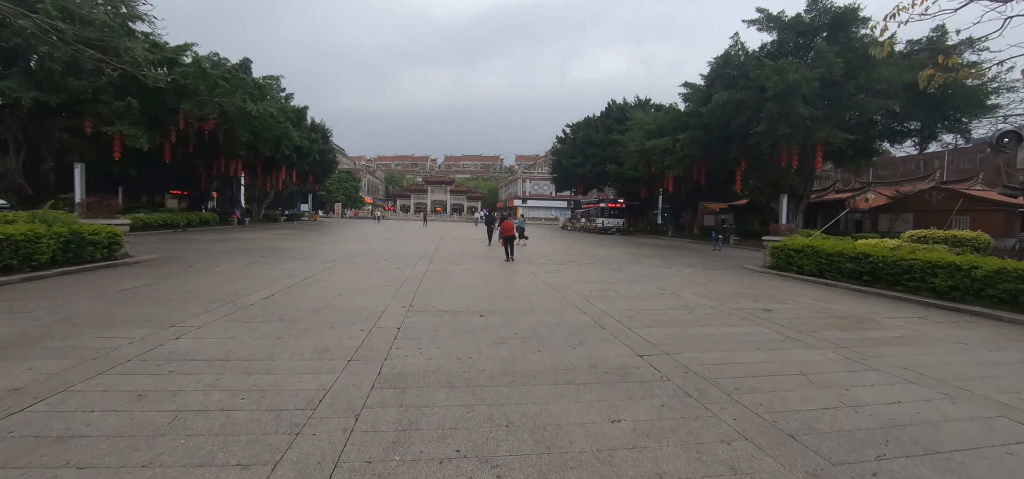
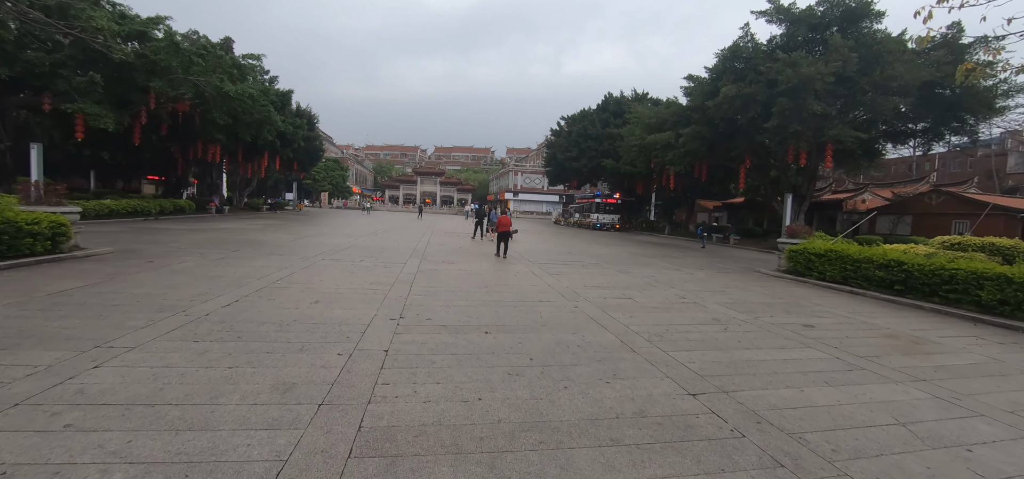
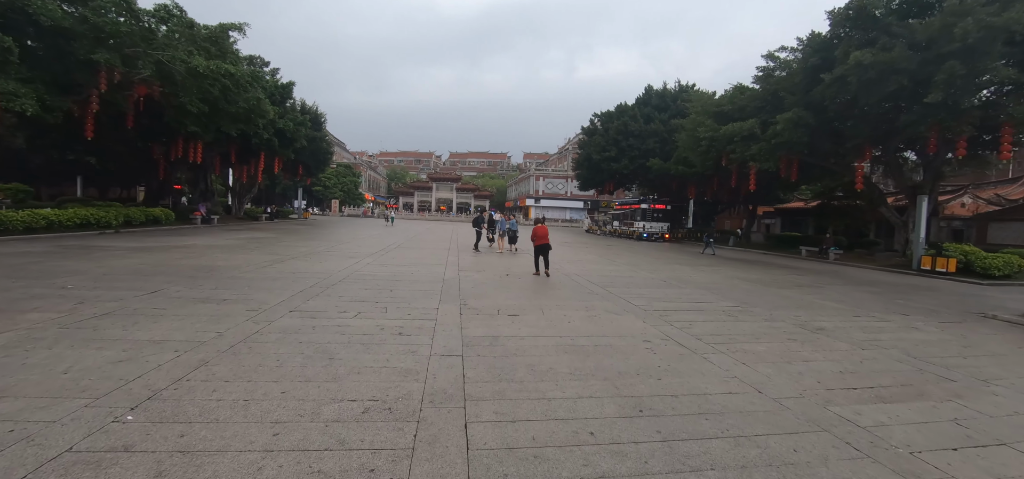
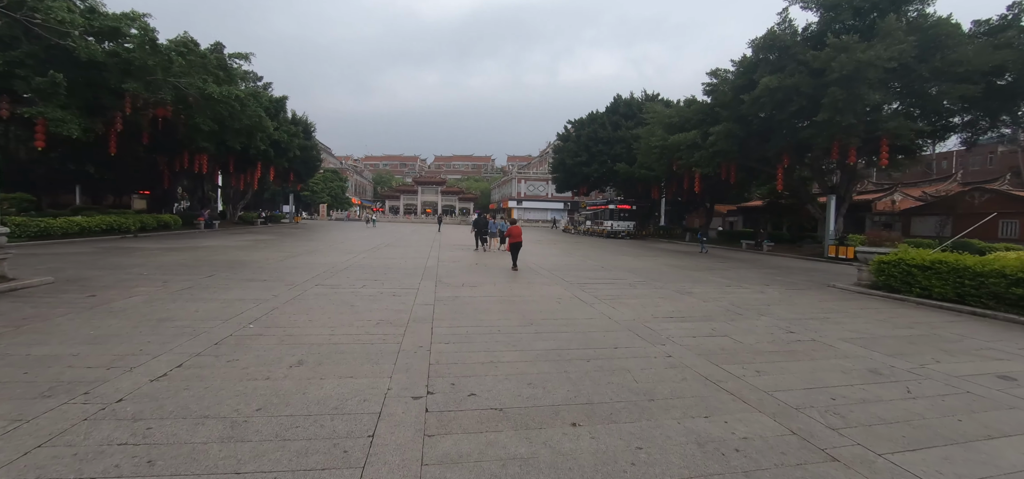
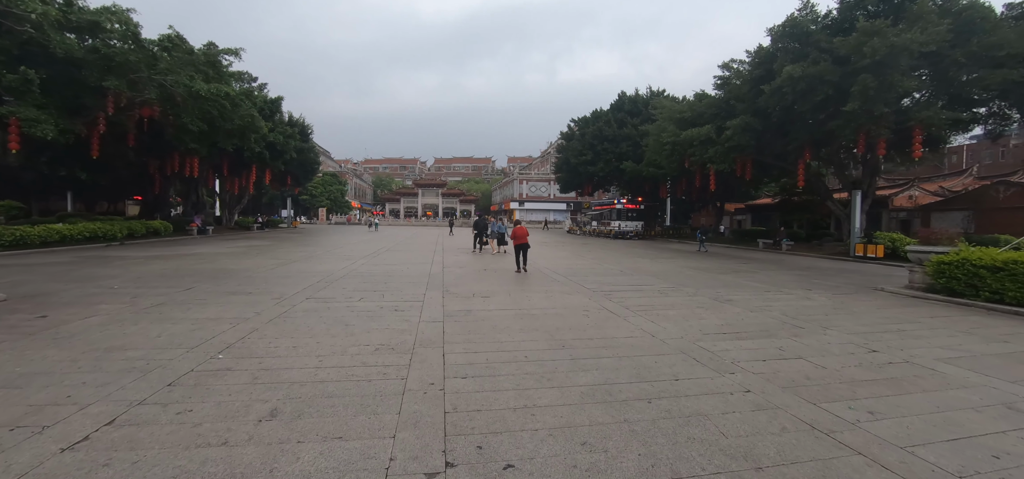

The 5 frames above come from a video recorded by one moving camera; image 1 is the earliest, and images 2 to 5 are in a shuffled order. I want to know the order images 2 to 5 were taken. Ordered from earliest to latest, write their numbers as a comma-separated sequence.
2, 4, 5, 3
